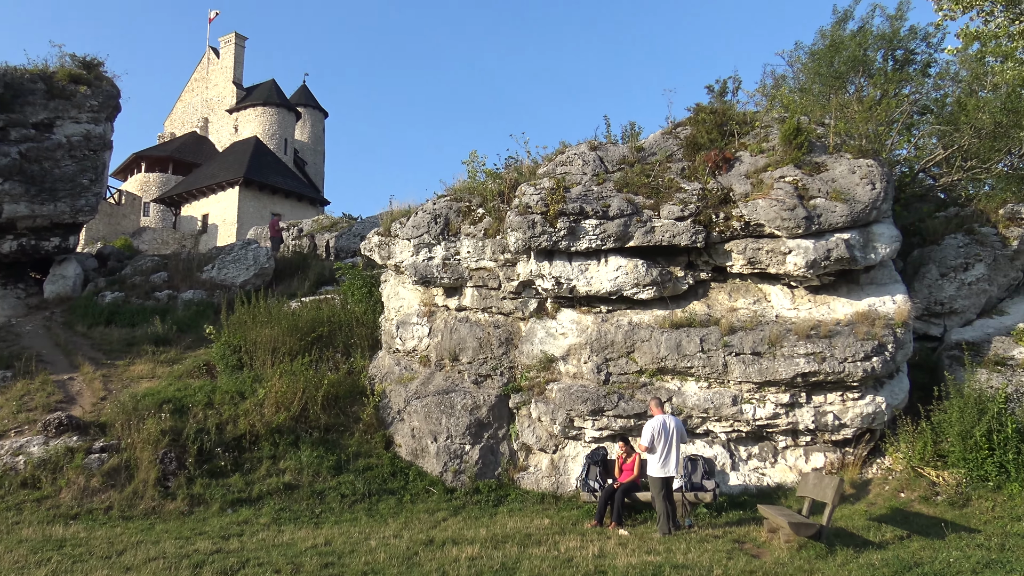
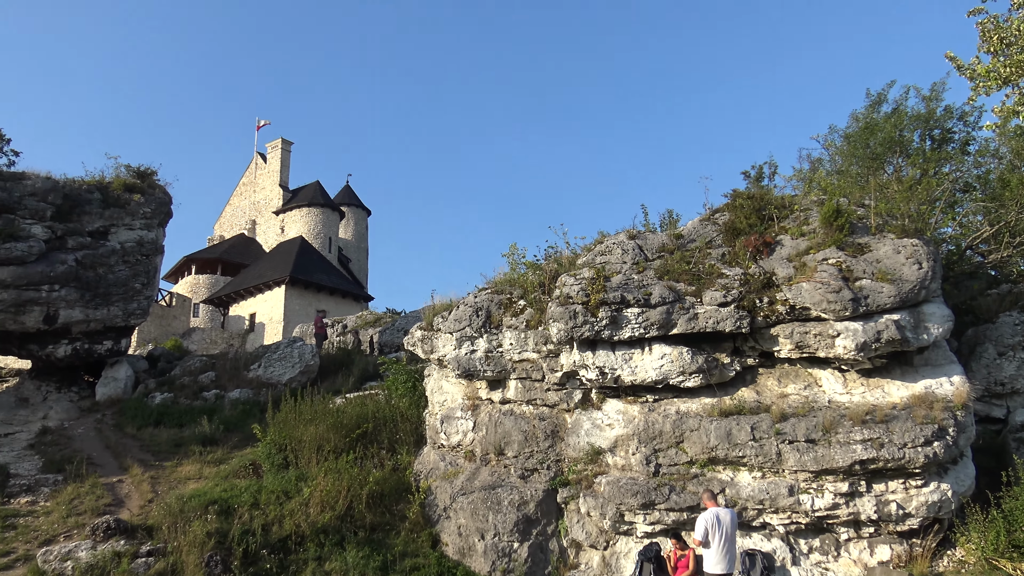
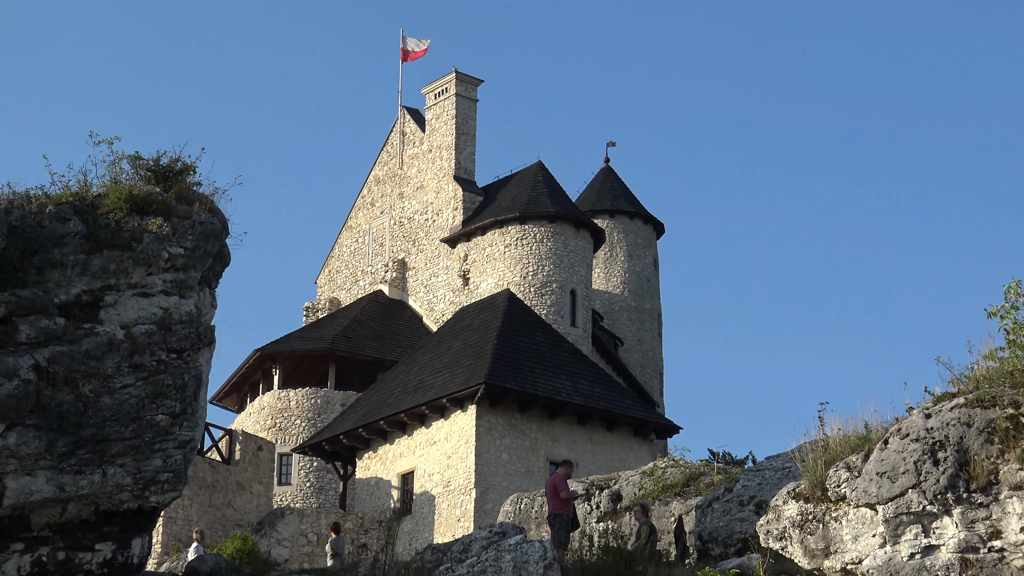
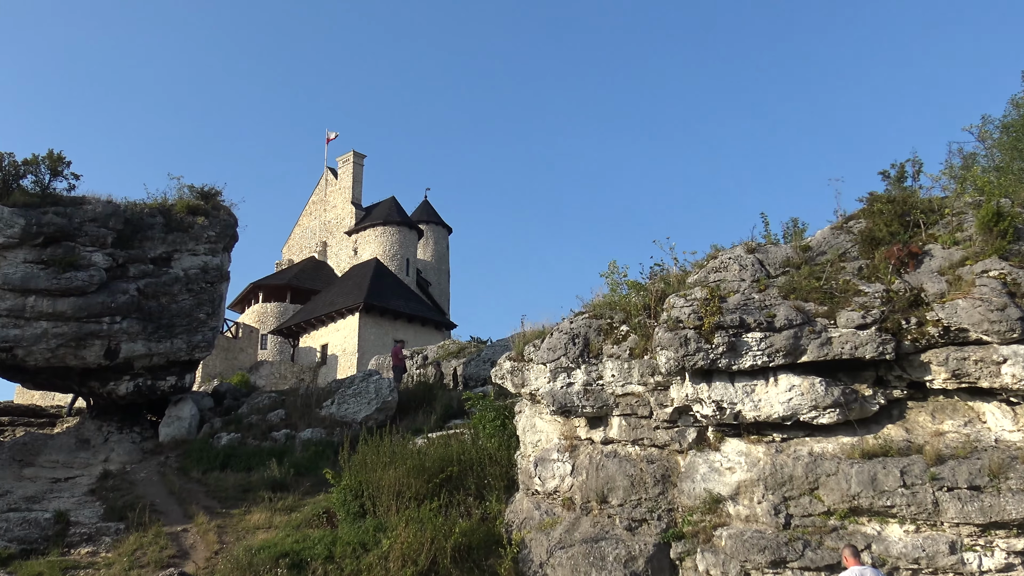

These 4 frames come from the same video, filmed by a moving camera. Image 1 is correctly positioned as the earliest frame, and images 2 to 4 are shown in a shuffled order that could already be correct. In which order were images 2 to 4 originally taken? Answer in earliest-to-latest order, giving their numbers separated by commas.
2, 4, 3
